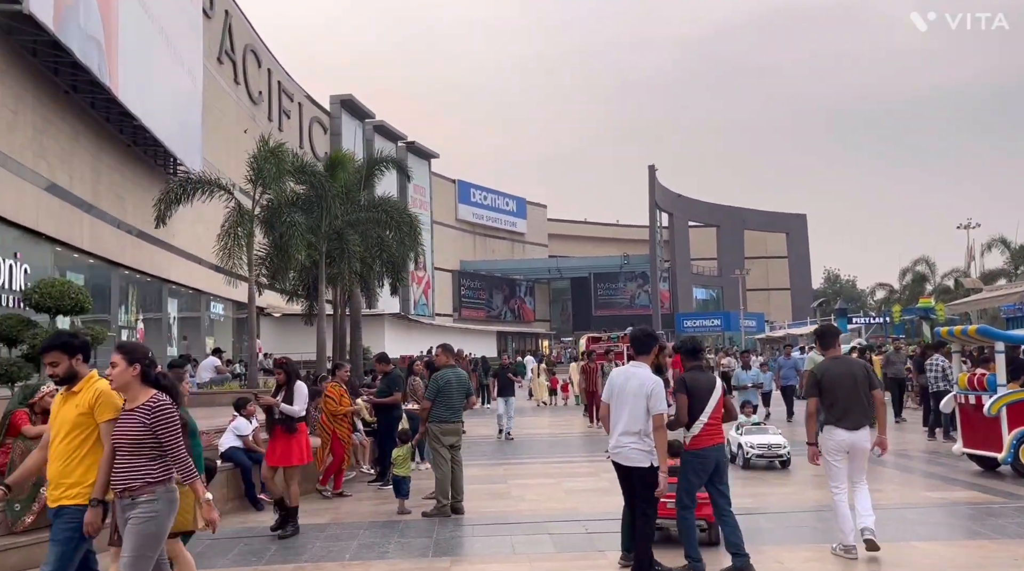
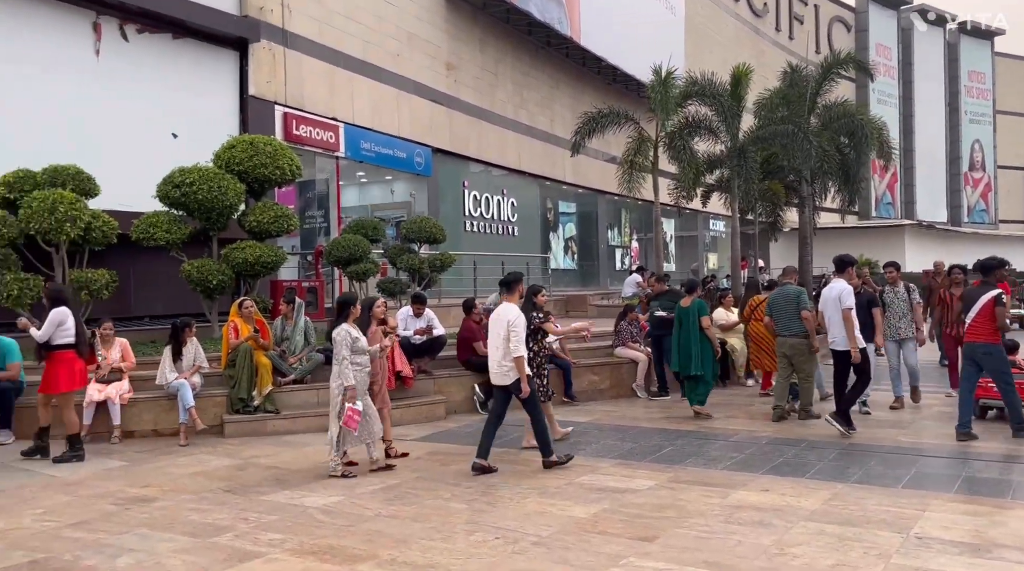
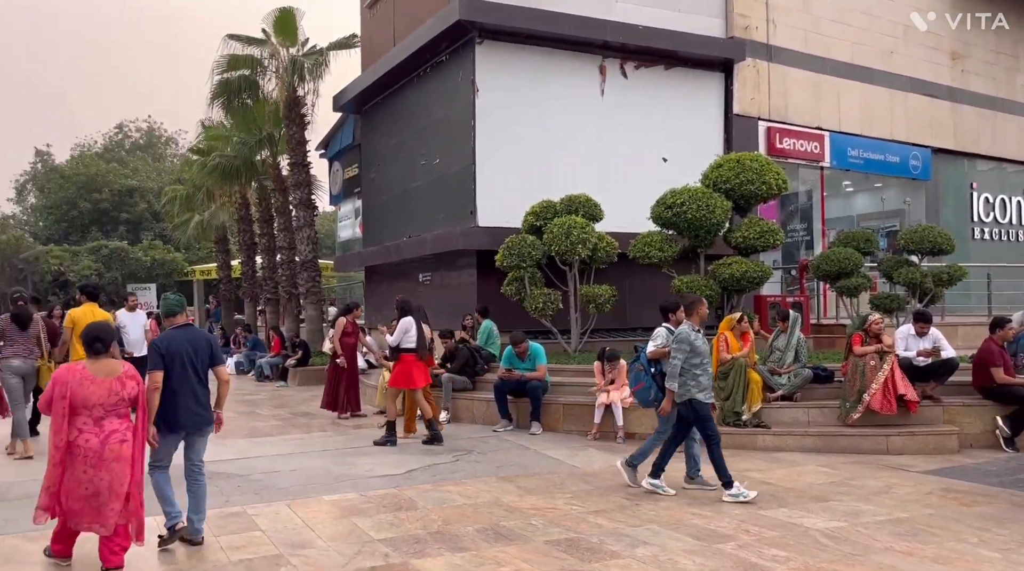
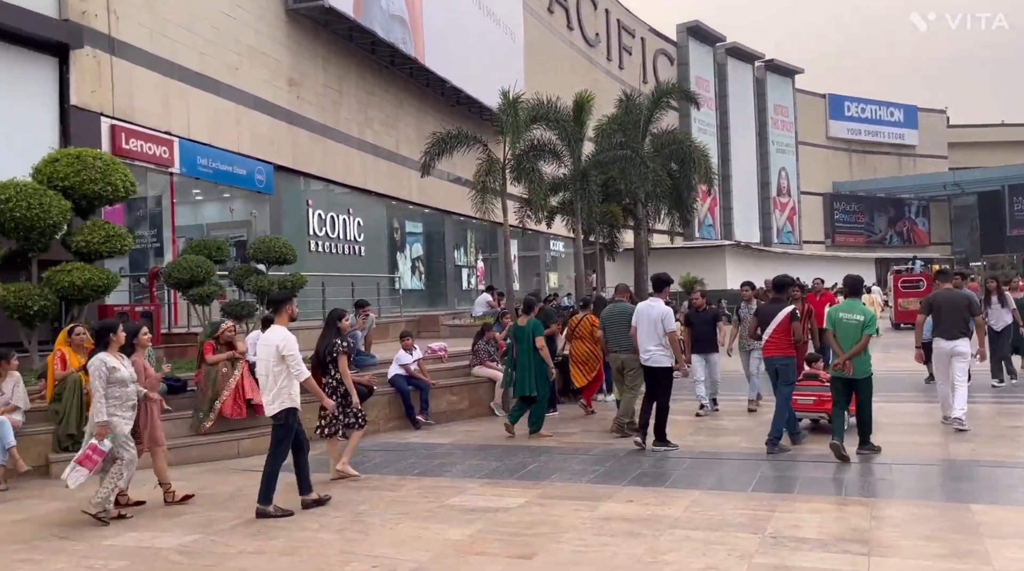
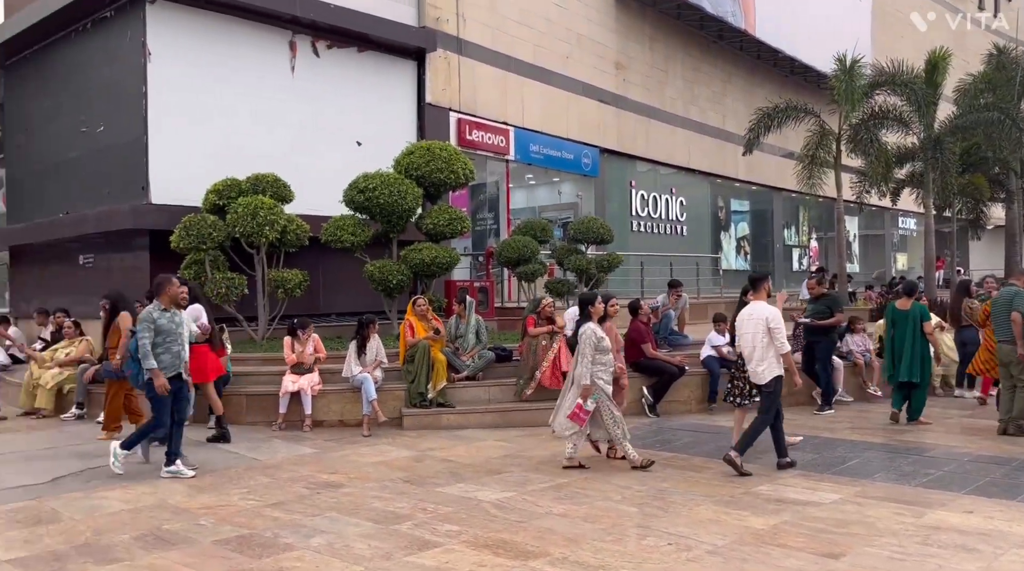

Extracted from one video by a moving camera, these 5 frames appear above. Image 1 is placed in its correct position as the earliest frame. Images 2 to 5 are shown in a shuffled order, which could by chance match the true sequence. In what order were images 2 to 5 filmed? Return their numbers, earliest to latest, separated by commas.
4, 2, 5, 3
